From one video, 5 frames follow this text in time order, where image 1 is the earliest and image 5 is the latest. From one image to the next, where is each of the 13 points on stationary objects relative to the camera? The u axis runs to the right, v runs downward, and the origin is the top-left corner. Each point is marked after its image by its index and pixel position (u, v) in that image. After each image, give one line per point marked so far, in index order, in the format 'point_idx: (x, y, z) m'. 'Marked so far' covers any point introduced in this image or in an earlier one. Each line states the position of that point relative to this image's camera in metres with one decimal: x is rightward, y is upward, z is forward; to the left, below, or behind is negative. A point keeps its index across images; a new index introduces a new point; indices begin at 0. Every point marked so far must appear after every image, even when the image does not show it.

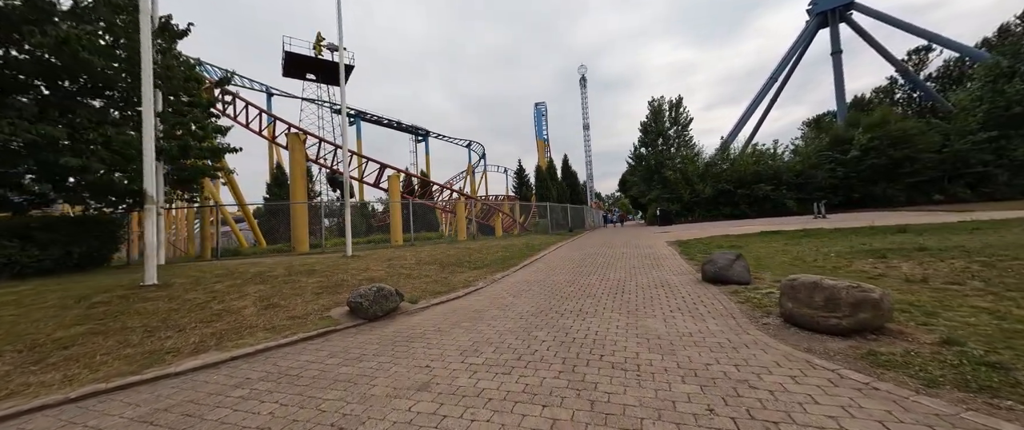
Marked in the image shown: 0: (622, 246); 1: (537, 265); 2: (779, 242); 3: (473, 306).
0: (+4.6, -1.3, +13.7) m
1: (+0.8, -1.6, +10.2) m
2: (+8.8, -0.9, +10.9) m
3: (-0.7, -1.6, +5.9) m
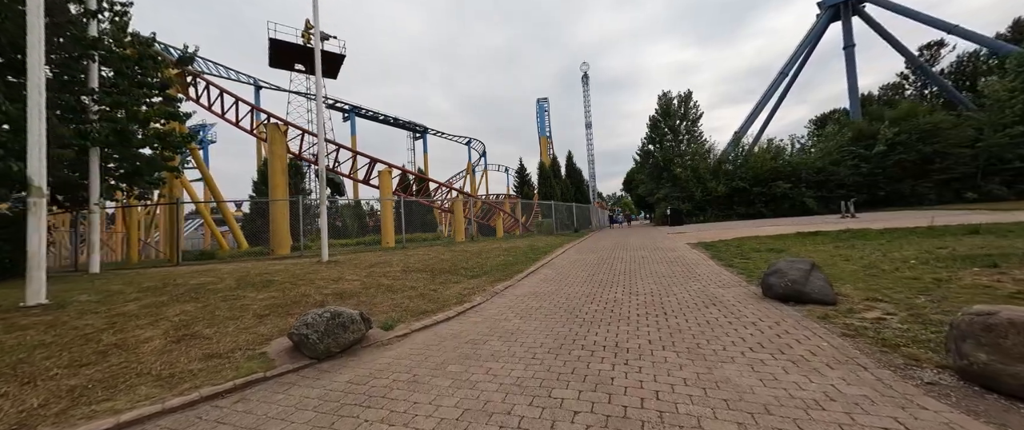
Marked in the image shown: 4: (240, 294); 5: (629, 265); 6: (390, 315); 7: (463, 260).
0: (+4.7, -1.3, +12.2) m
1: (+0.9, -1.5, +8.7) m
2: (+8.9, -0.8, +9.3) m
3: (-0.6, -1.6, +4.4) m
4: (-4.4, -1.3, +5.3) m
5: (+3.2, -1.4, +9.2) m
6: (-1.8, -1.5, +4.9) m
7: (-1.5, -1.3, +9.7) m
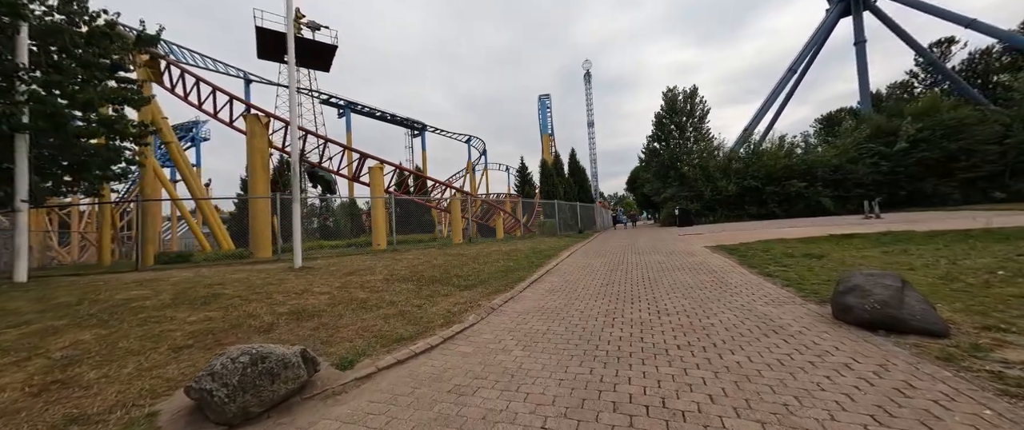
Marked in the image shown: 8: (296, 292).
0: (+4.7, -1.3, +11.1) m
1: (+0.9, -1.5, +7.6) m
2: (+8.9, -0.9, +8.2) m
3: (-0.6, -1.6, +3.2) m
4: (-4.4, -1.3, +4.2) m
5: (+3.2, -1.4, +8.0) m
6: (-1.8, -1.5, +3.8) m
7: (-1.4, -1.3, +8.6) m
8: (-3.6, -1.3, +5.5) m
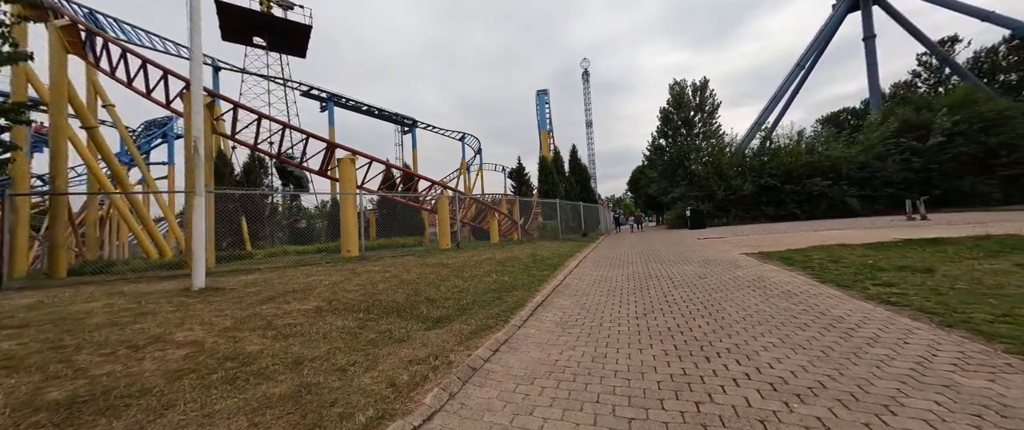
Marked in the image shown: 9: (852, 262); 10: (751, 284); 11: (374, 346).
0: (+4.6, -1.3, +8.9) m
1: (+0.9, -1.5, +5.4) m
2: (+8.8, -0.8, +6.1) m
3: (-0.7, -1.5, +1.0) m
4: (-4.4, -1.2, +2.0) m
5: (+3.1, -1.4, +5.8) m
6: (-1.8, -1.4, +1.5) m
7: (-1.5, -1.3, +6.4) m
8: (-3.6, -1.2, +3.2) m
9: (+7.4, -1.0, +7.2) m
10: (+4.5, -1.3, +6.2) m
11: (-1.4, -1.4, +3.5) m
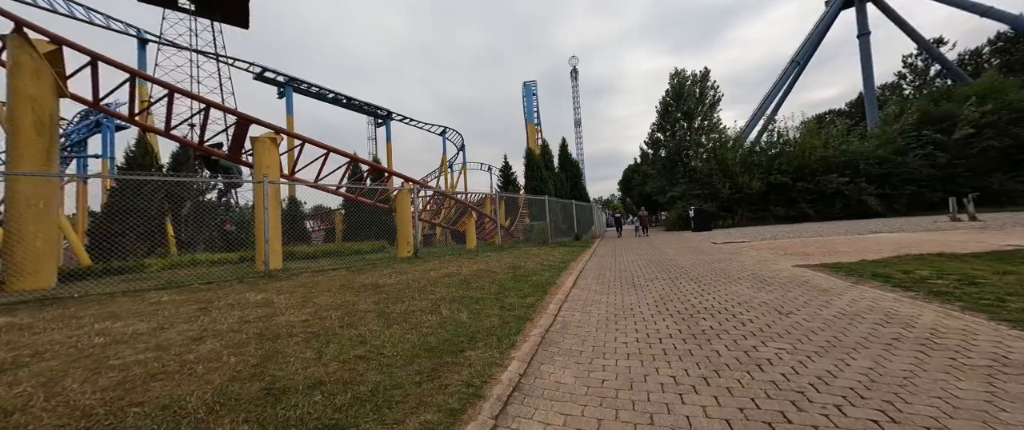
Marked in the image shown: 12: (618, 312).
0: (+4.1, -1.2, +6.2) m
1: (+0.4, -1.4, +2.6) m
2: (+8.4, -0.8, +3.6) m
3: (-0.9, -1.4, -1.8) m
4: (-4.8, -1.1, -1.0) m
5: (+2.7, -1.3, +3.1) m
6: (-2.1, -1.3, -1.4) m
7: (-2.0, -1.3, +3.5) m
8: (-4.0, -1.2, +0.2) m
9: (+6.9, -0.9, +4.6) m
10: (+4.0, -1.2, +3.5) m
11: (-1.8, -1.3, +0.6) m
12: (+1.5, -1.4, +5.0) m
